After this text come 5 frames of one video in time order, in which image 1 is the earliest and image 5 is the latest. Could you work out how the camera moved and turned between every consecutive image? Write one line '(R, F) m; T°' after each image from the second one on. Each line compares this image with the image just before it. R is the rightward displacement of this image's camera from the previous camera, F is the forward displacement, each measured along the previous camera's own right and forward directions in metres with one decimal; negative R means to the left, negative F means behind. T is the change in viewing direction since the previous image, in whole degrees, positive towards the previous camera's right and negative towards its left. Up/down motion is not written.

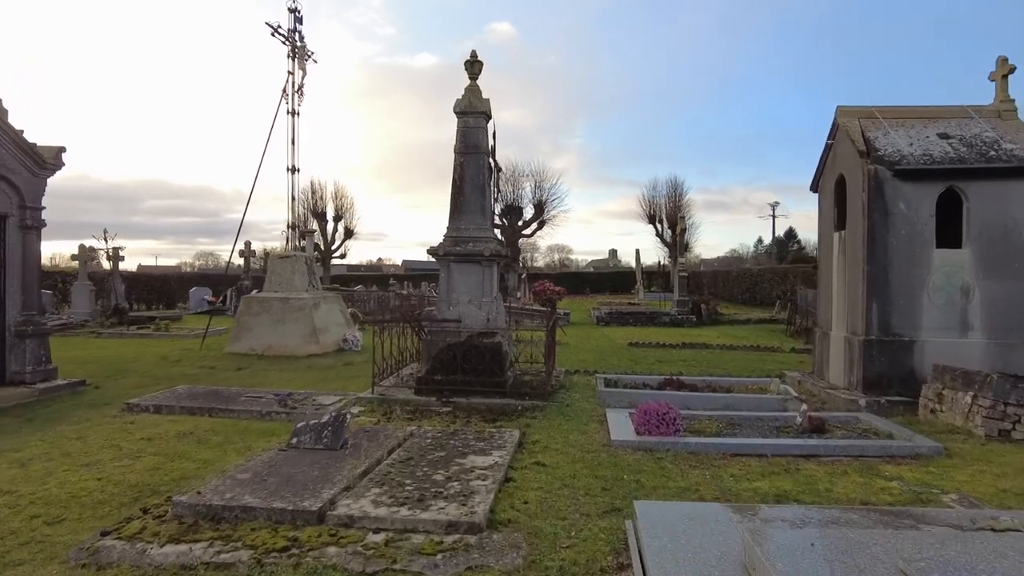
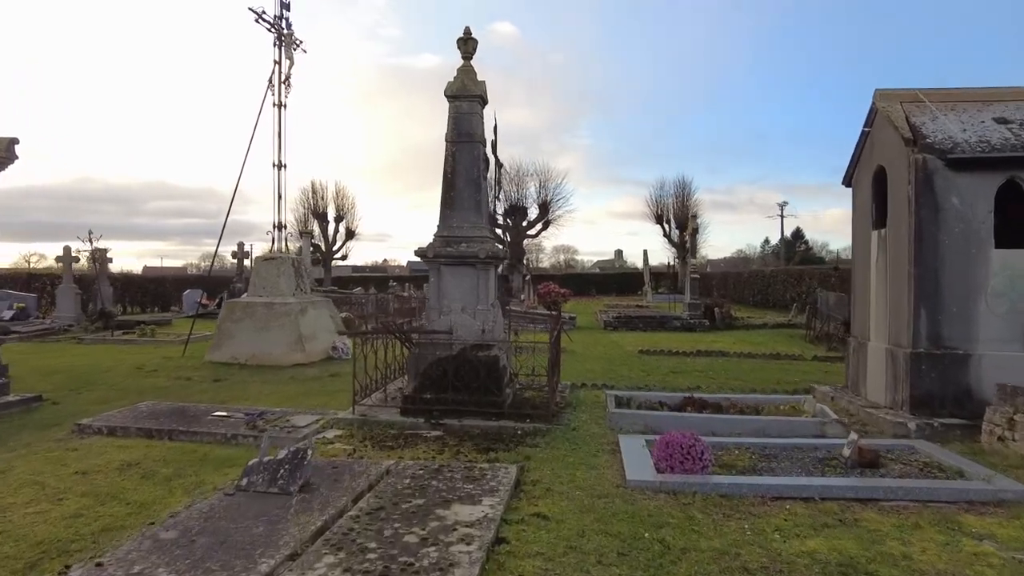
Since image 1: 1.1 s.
(+0.1, +0.8) m; 0°
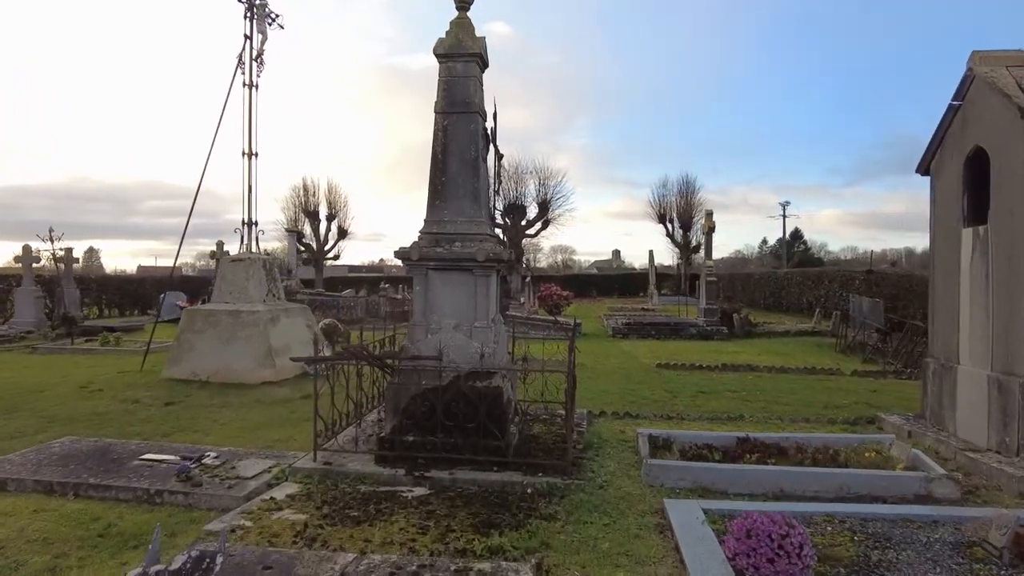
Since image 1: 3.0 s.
(-0.1, +1.4) m; 0°
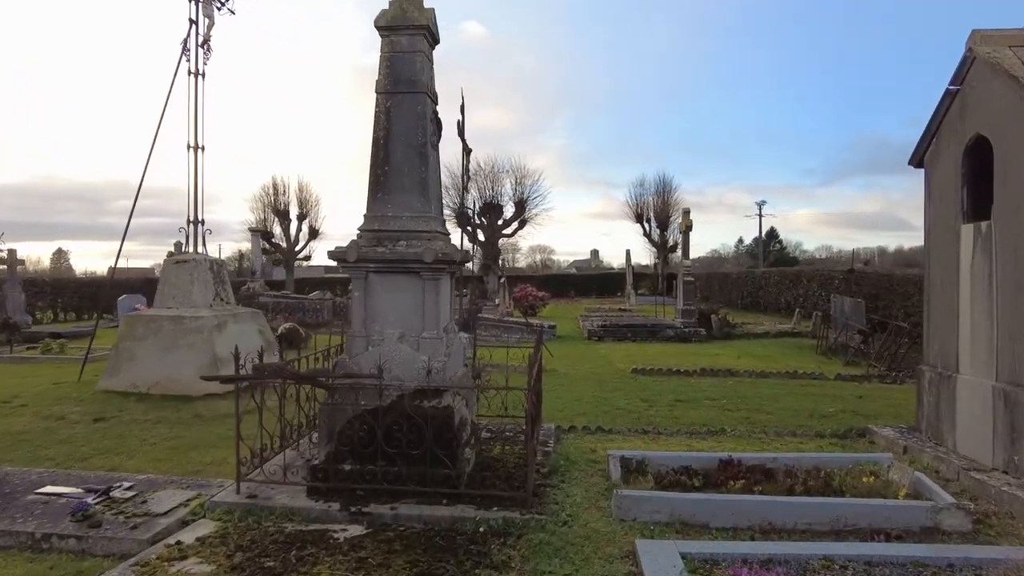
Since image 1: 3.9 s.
(+0.2, +0.6) m; +2°
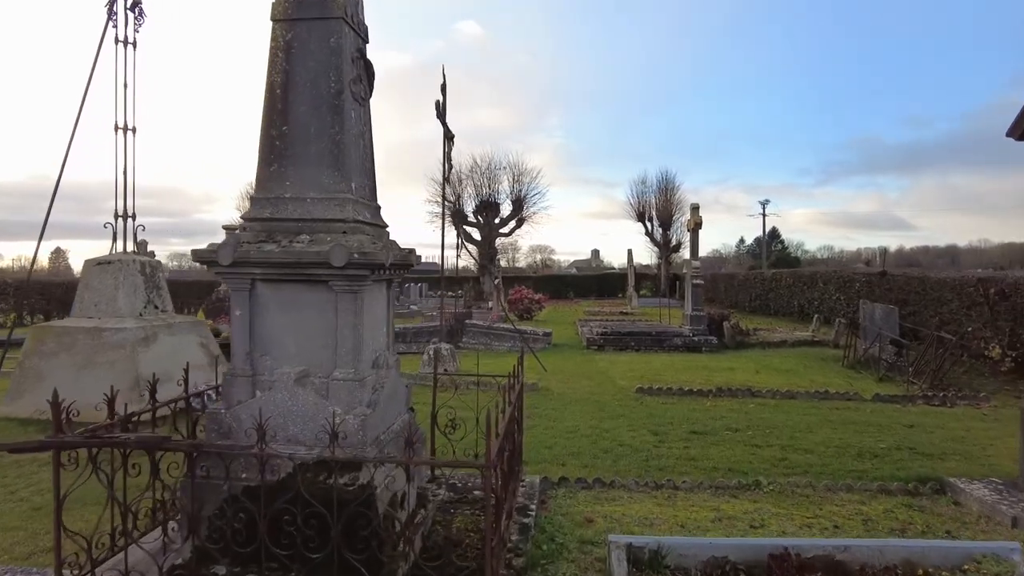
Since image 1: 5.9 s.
(+0.2, +1.4) m; 0°
